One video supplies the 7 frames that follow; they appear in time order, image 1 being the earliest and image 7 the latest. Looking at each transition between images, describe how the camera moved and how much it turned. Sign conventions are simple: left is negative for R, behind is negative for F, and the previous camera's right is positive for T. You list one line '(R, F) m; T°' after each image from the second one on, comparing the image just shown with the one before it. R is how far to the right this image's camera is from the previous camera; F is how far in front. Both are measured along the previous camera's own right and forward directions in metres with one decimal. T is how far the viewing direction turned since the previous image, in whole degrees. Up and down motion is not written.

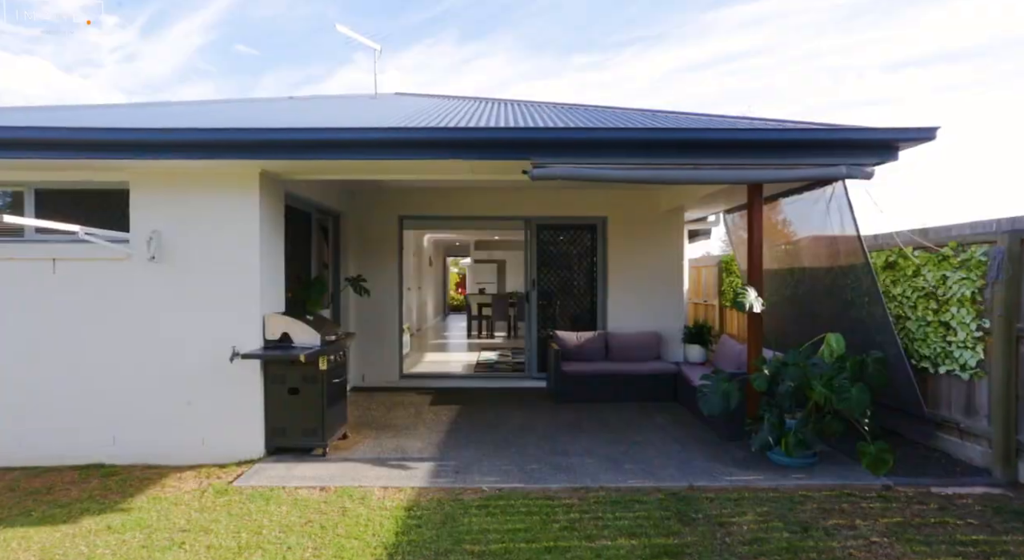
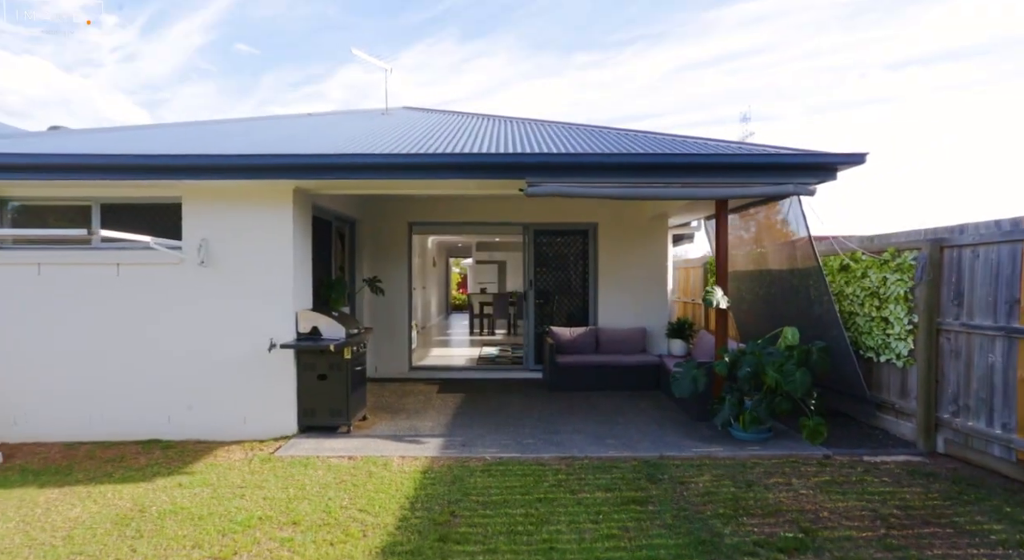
(0.0, -0.7) m; 0°
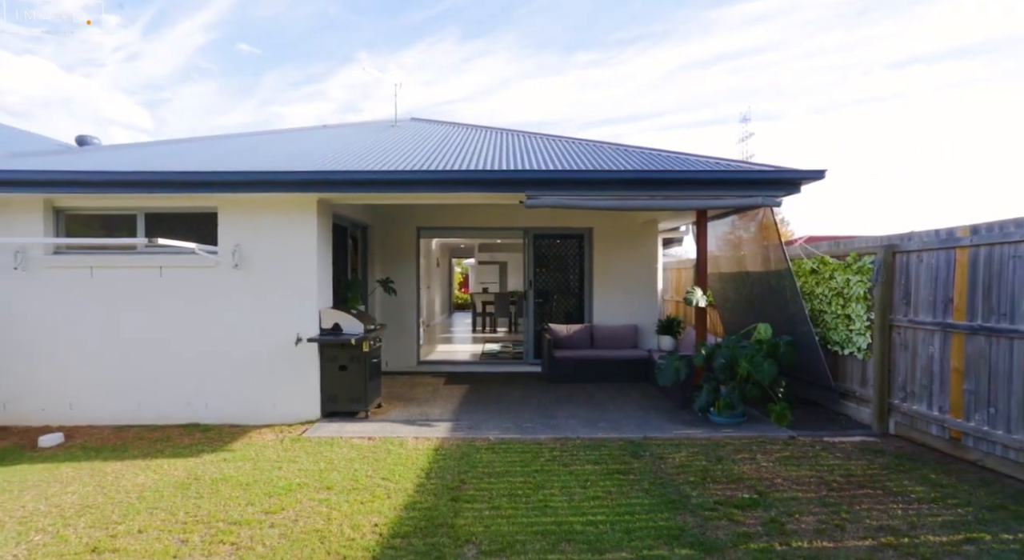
(0.0, -0.6) m; 0°
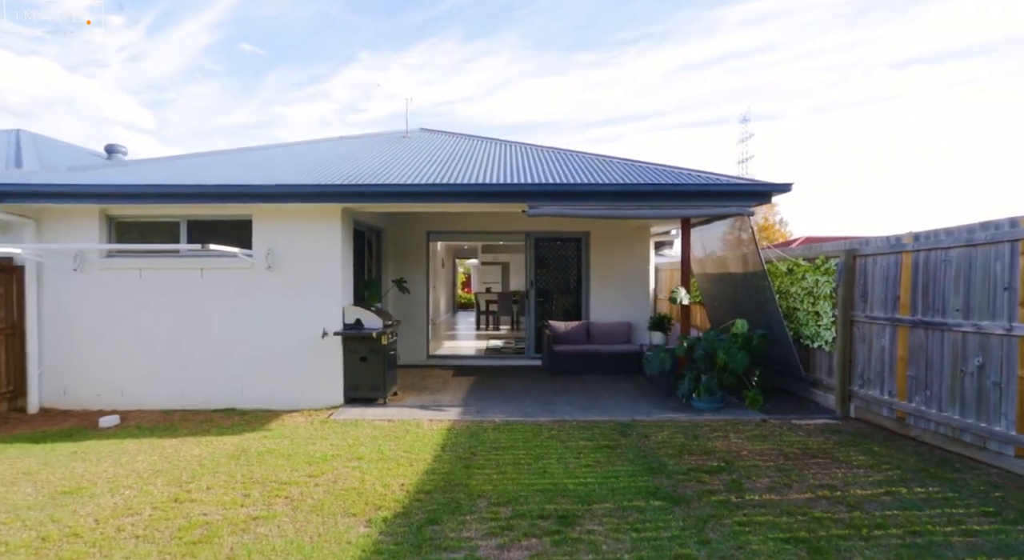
(0.0, -0.6) m; 0°
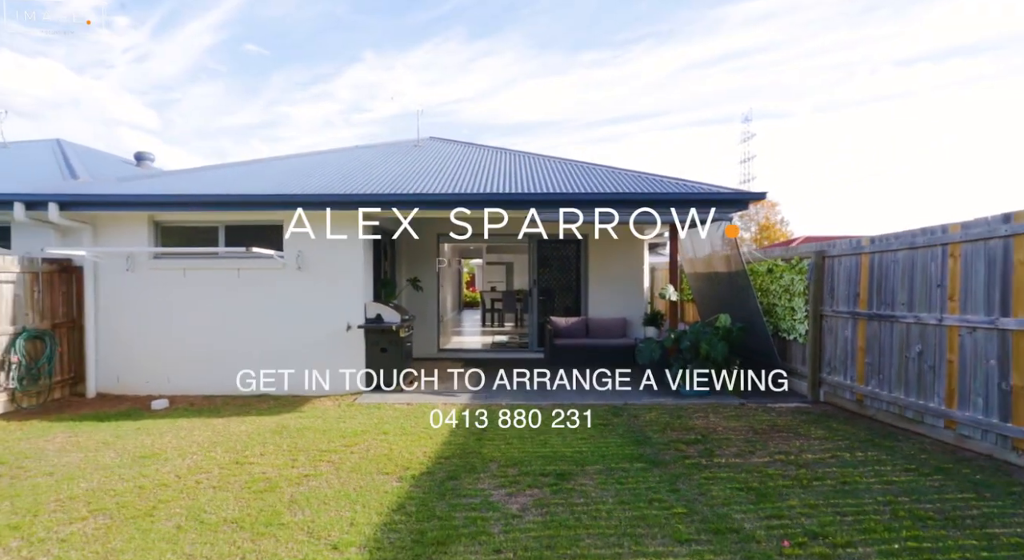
(0.0, -0.6) m; 0°
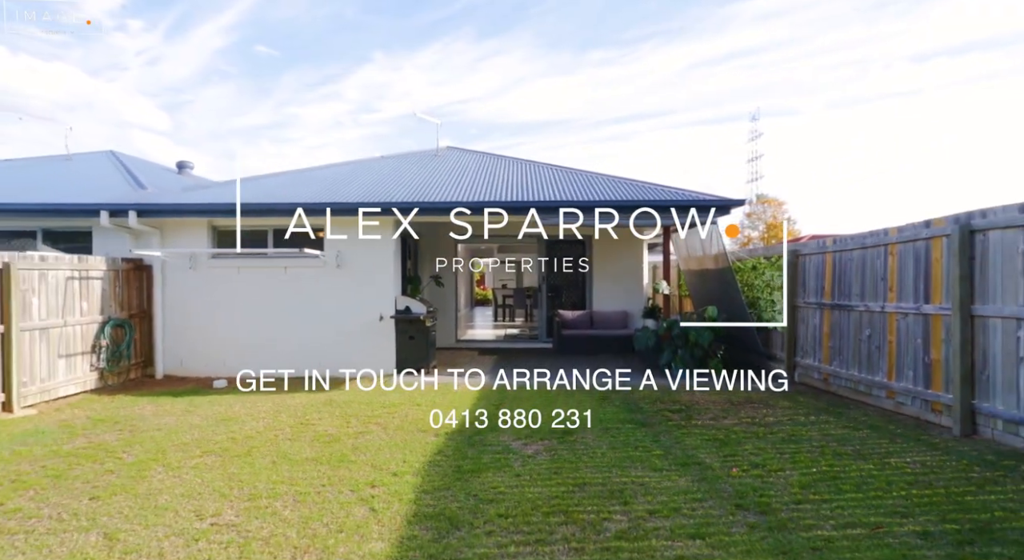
(0.0, -0.9) m; -1°
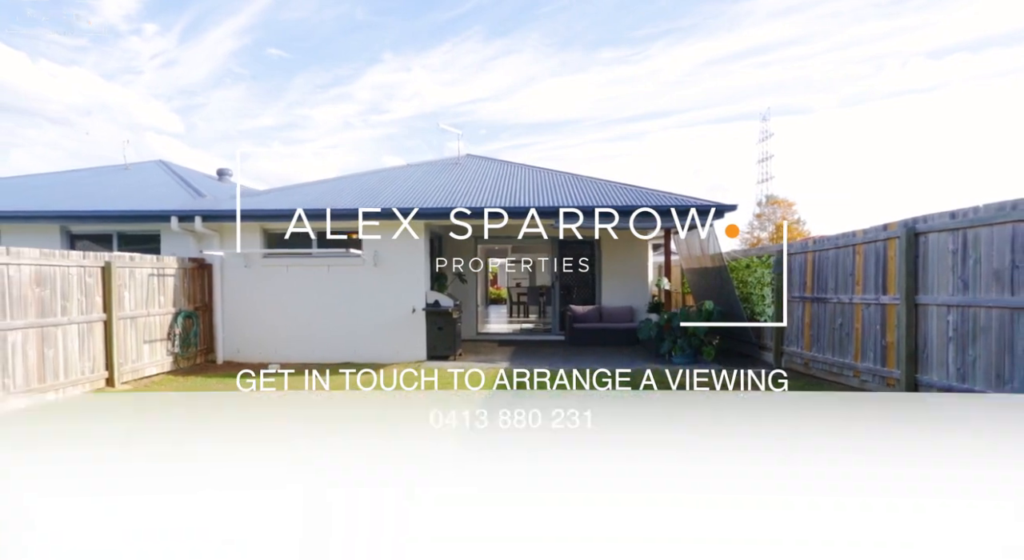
(-0.1, -0.9) m; -1°
